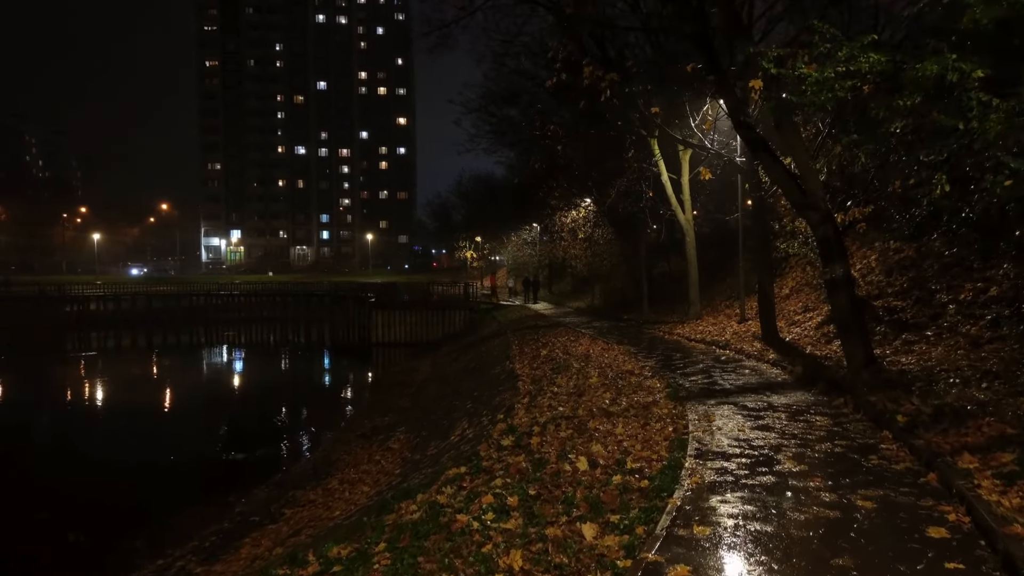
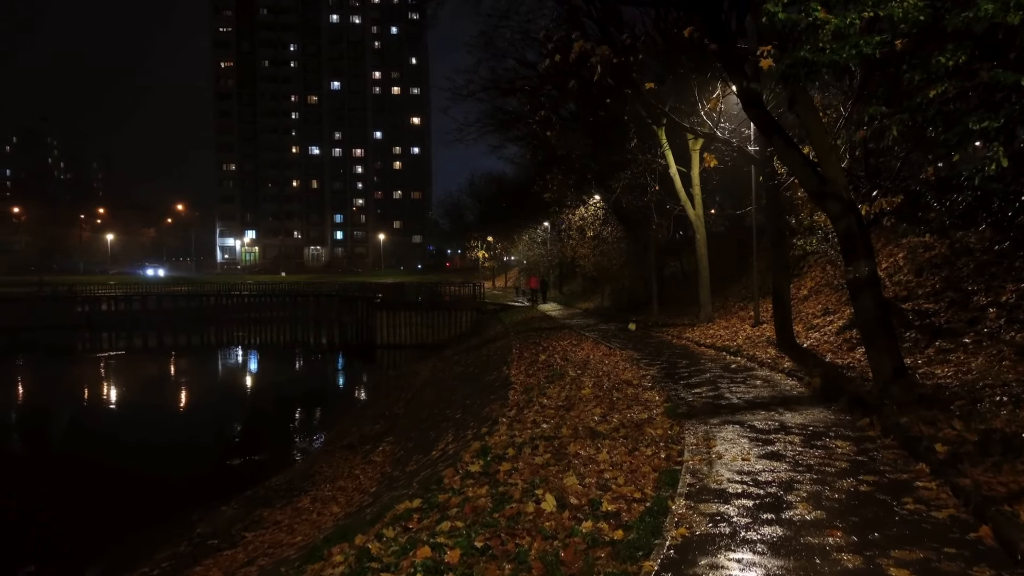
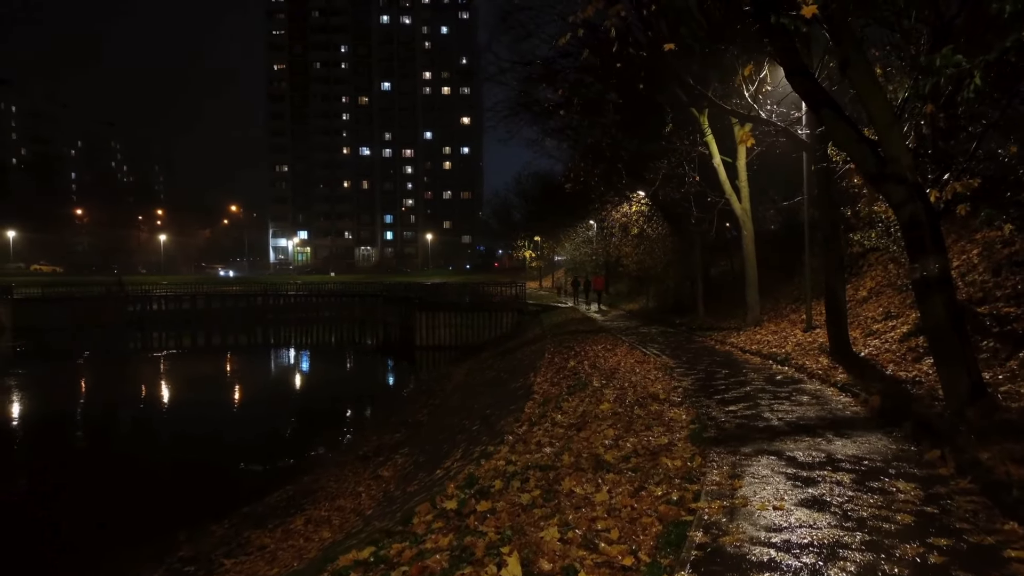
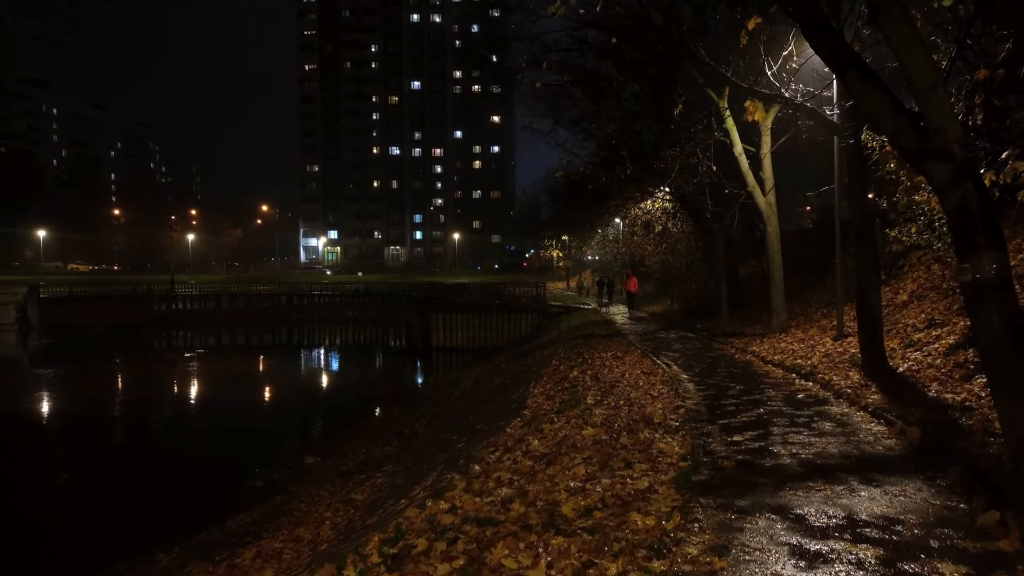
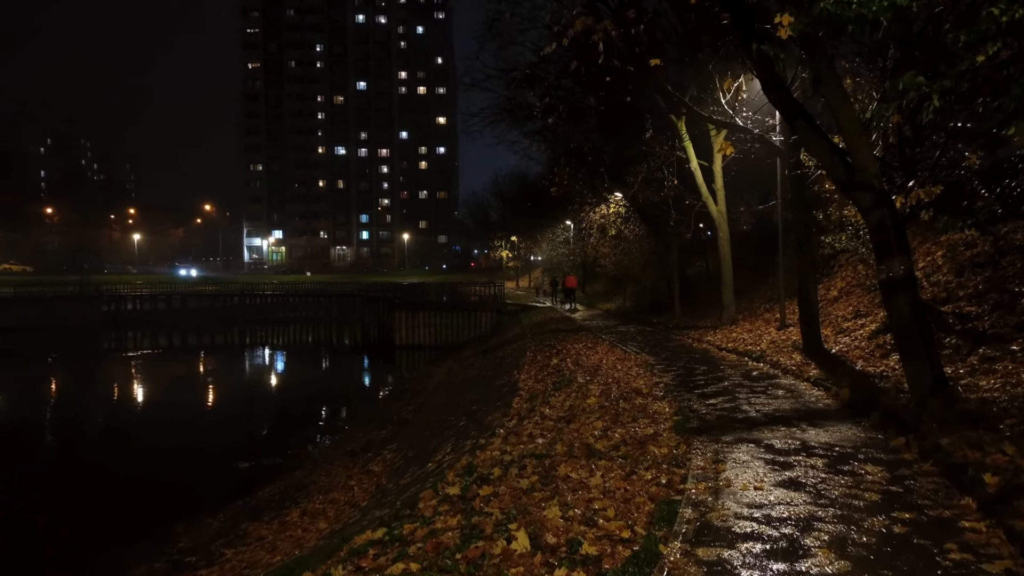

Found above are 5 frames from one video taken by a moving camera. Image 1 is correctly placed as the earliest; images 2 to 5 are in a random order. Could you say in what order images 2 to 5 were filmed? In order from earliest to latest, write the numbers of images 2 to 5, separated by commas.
2, 5, 3, 4
